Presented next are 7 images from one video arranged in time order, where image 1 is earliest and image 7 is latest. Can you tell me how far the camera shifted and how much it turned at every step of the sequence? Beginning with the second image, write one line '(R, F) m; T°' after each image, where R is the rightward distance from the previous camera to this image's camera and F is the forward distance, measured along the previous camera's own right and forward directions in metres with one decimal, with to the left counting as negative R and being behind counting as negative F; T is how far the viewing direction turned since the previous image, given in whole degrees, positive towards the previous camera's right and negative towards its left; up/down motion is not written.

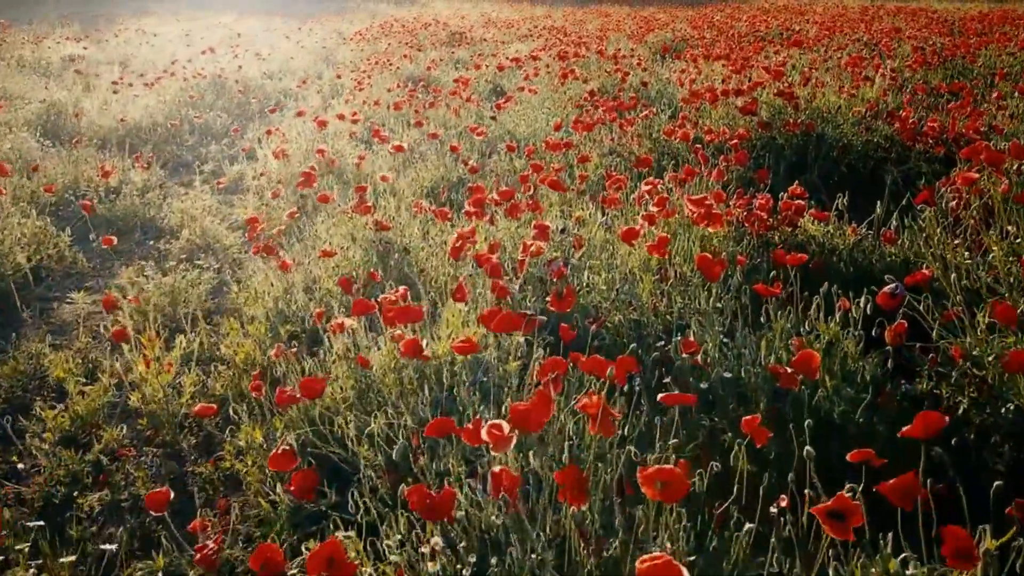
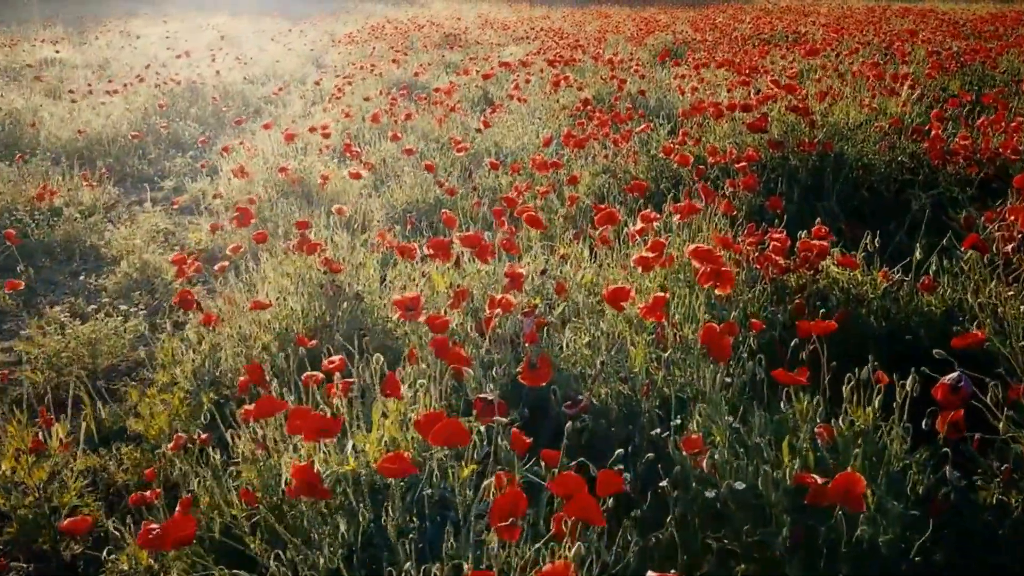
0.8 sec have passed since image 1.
(+0.1, +0.5) m; 0°
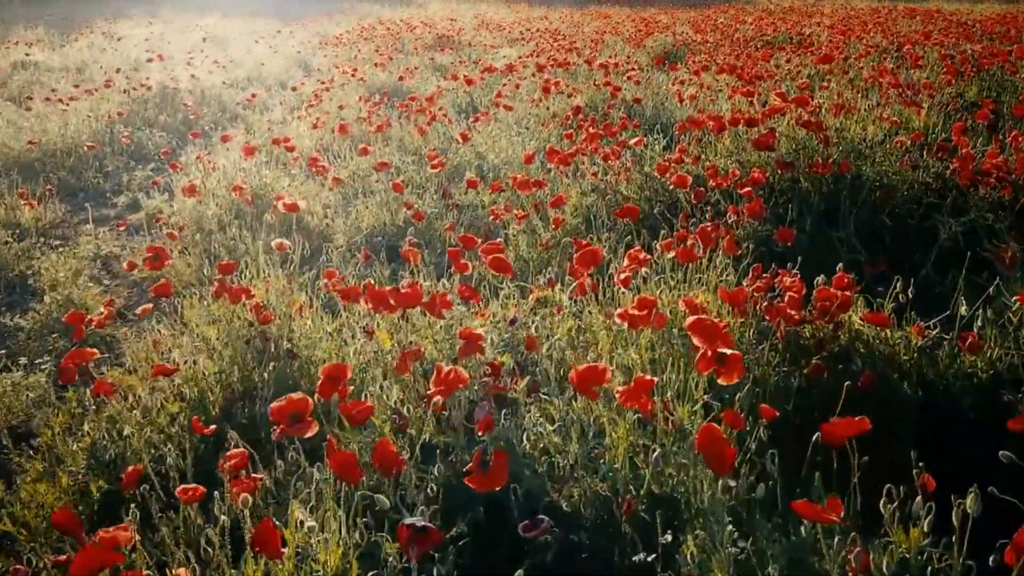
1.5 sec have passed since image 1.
(+0.1, +0.5) m; 0°
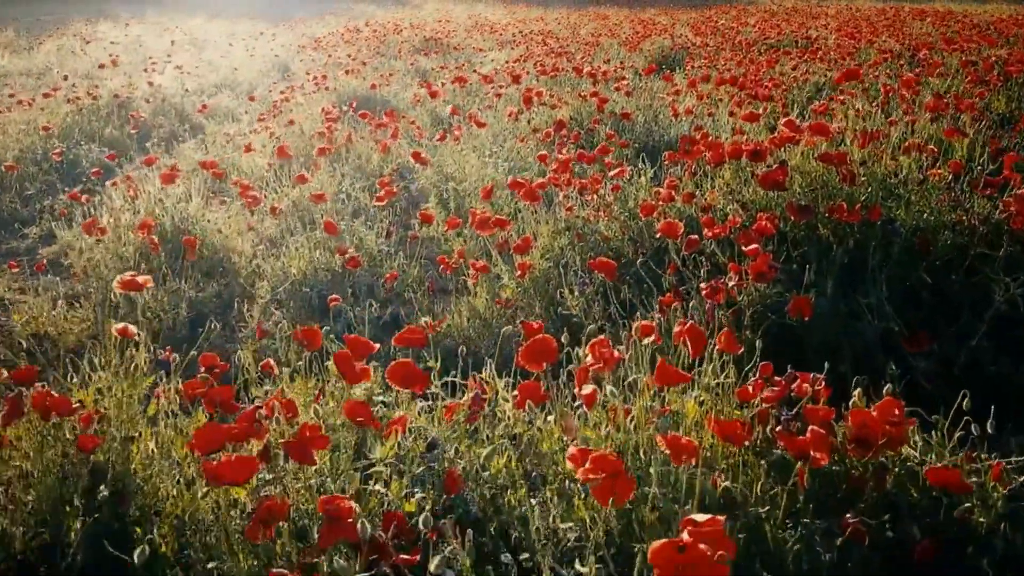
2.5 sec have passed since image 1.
(+0.2, +0.7) m; 0°
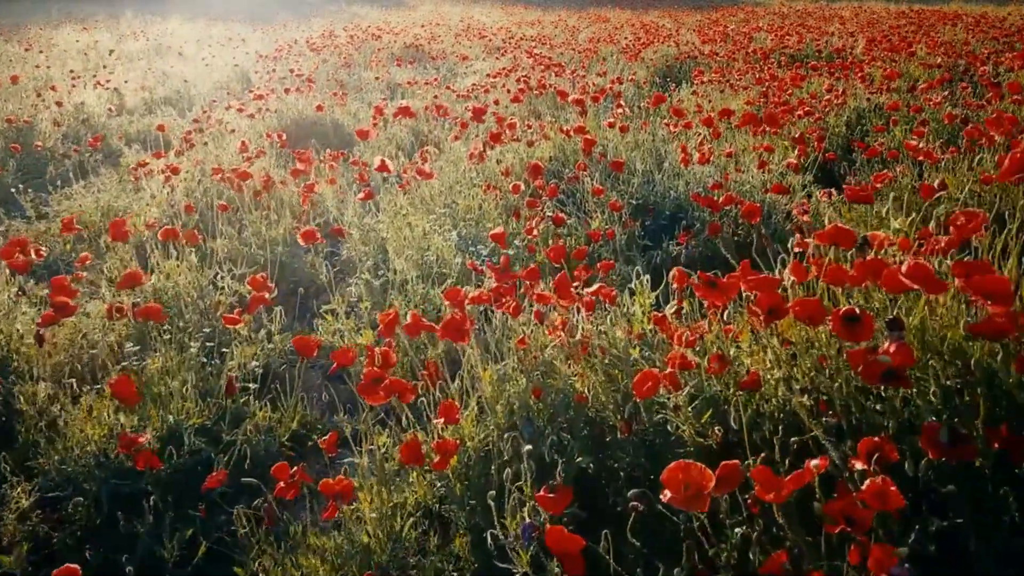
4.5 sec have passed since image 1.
(+0.2, +1.4) m; 0°
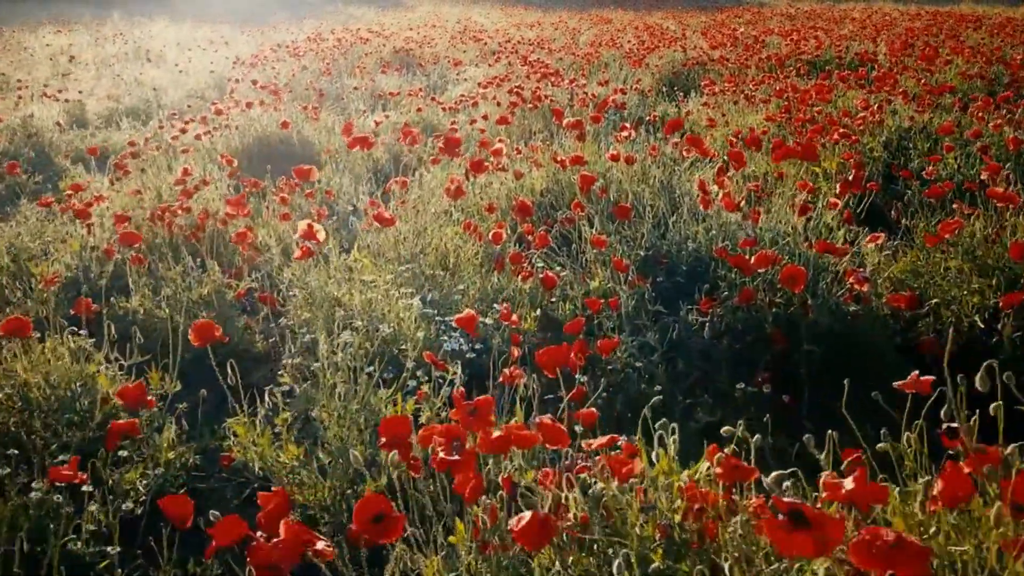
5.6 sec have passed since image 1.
(+0.1, +0.8) m; 0°
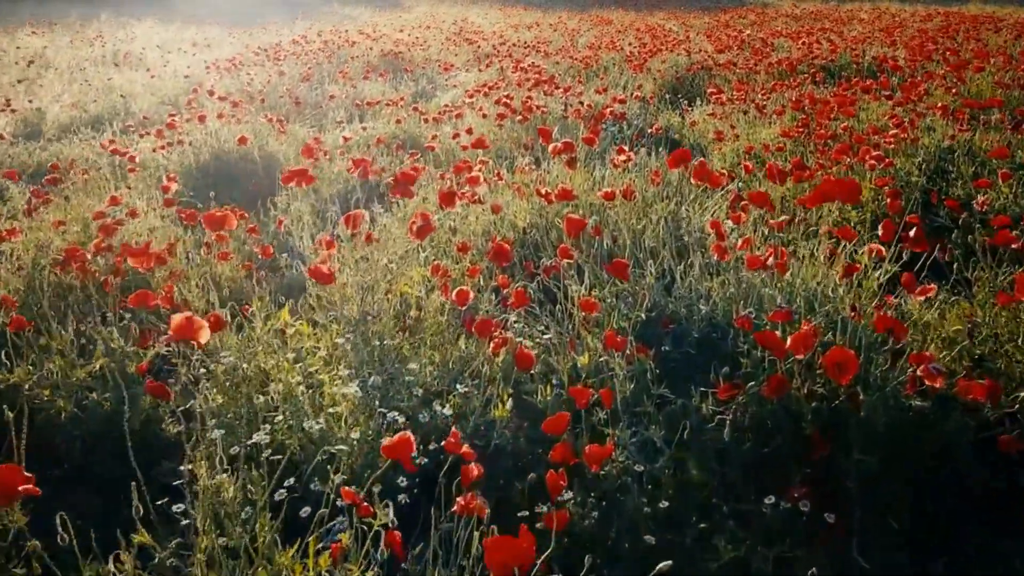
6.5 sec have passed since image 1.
(+0.1, +0.7) m; 0°
